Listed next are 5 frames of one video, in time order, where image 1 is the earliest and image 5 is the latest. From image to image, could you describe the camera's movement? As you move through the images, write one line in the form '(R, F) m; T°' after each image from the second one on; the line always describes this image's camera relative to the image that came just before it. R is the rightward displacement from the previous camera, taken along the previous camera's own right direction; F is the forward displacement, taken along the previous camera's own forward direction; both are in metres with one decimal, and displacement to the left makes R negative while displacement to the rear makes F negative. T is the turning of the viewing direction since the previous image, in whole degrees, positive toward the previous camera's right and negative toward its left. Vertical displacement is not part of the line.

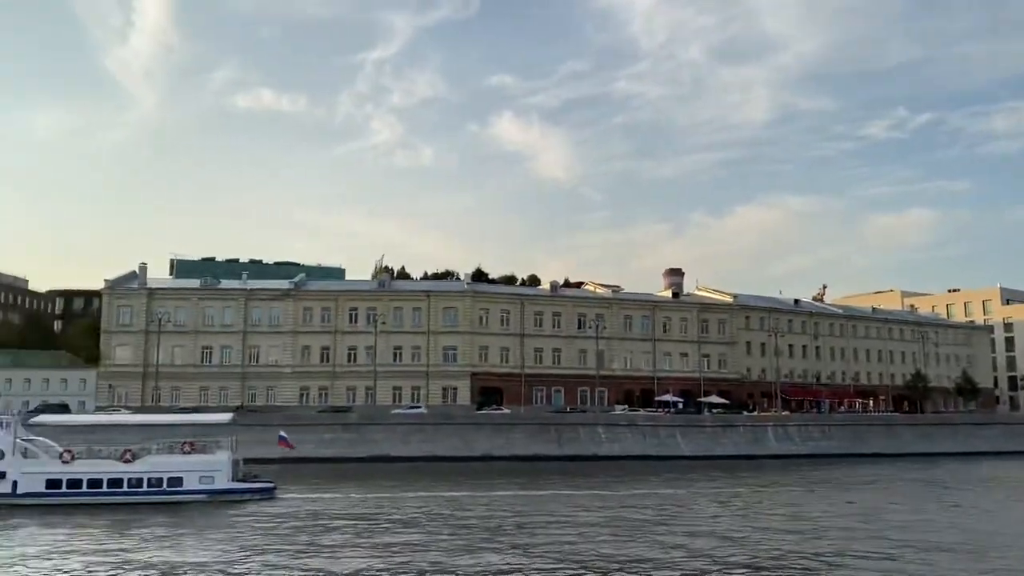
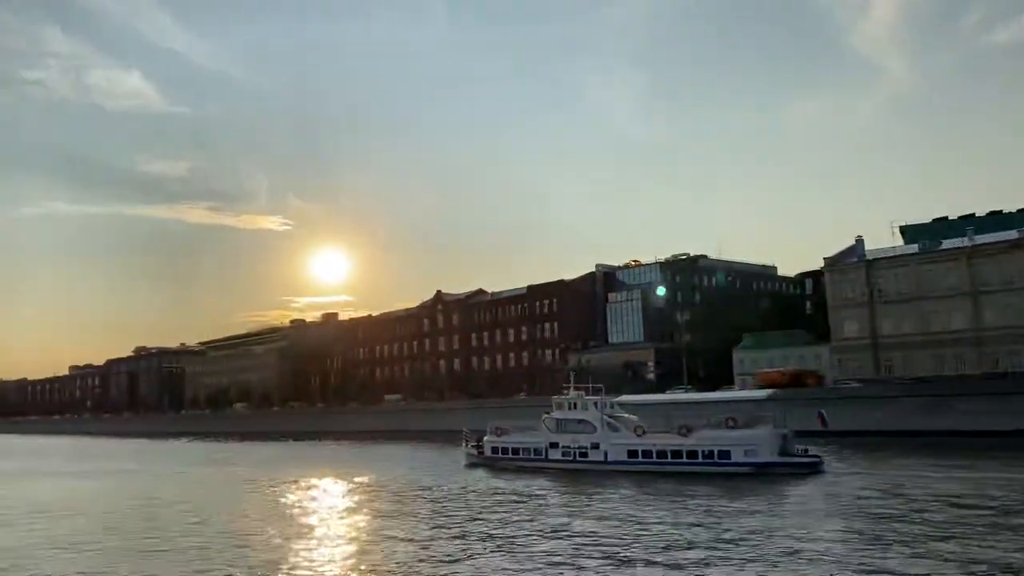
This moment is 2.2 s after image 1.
(+3.3, +1.5) m; -49°
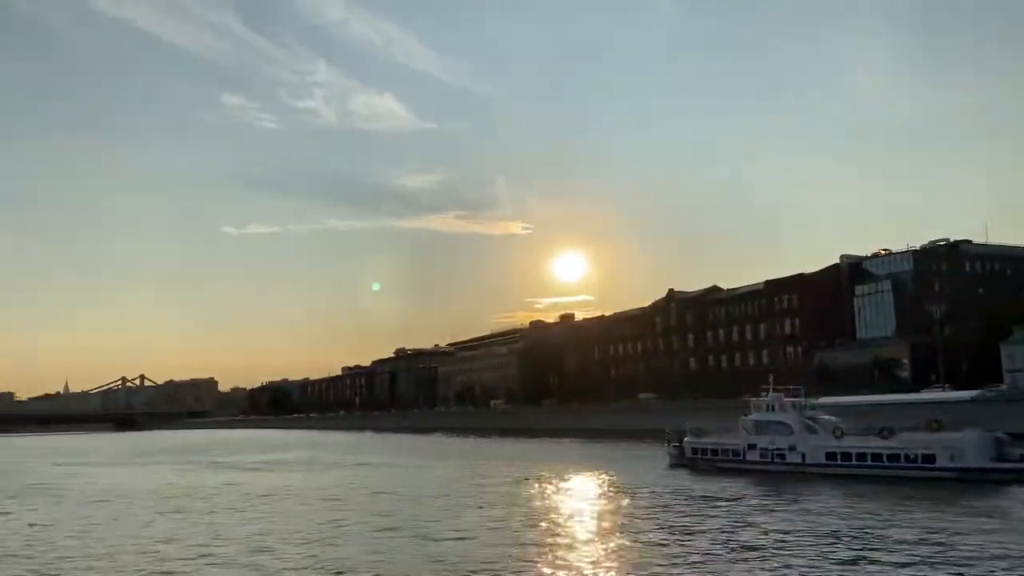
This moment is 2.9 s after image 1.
(+0.9, -0.5) m; -16°
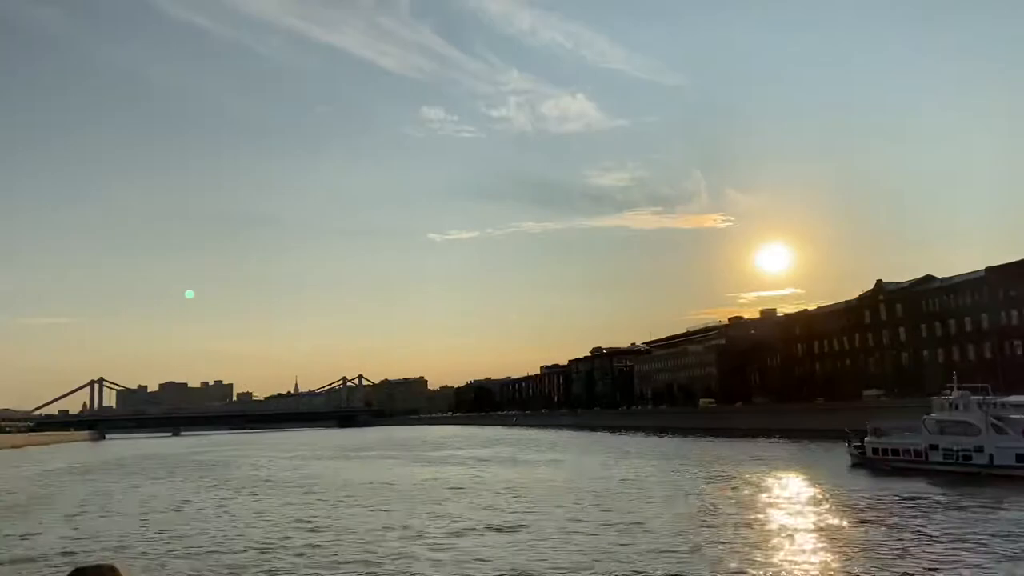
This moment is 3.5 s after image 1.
(+0.6, -0.7) m; -13°
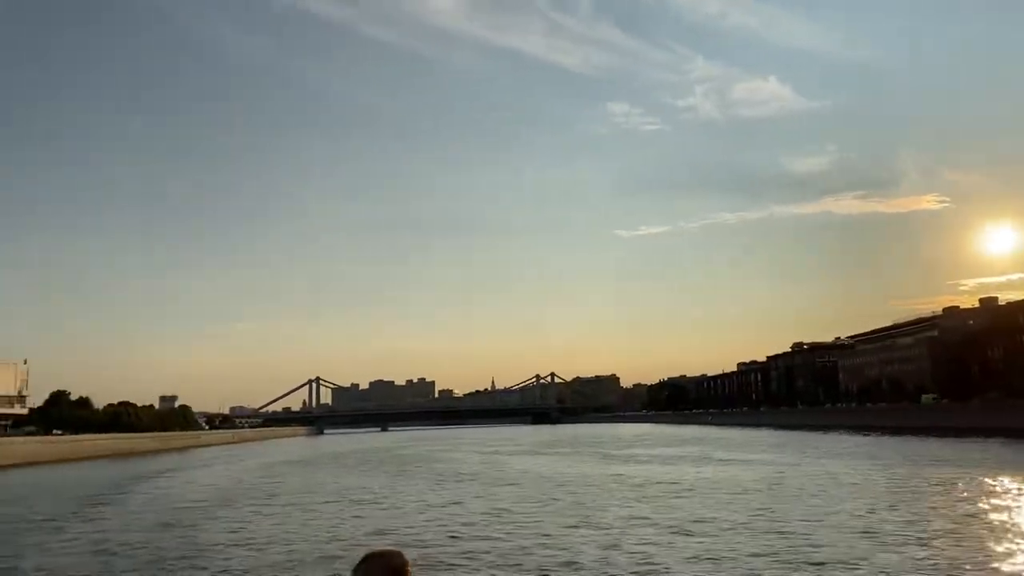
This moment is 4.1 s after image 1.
(+0.4, -0.7) m; -13°
